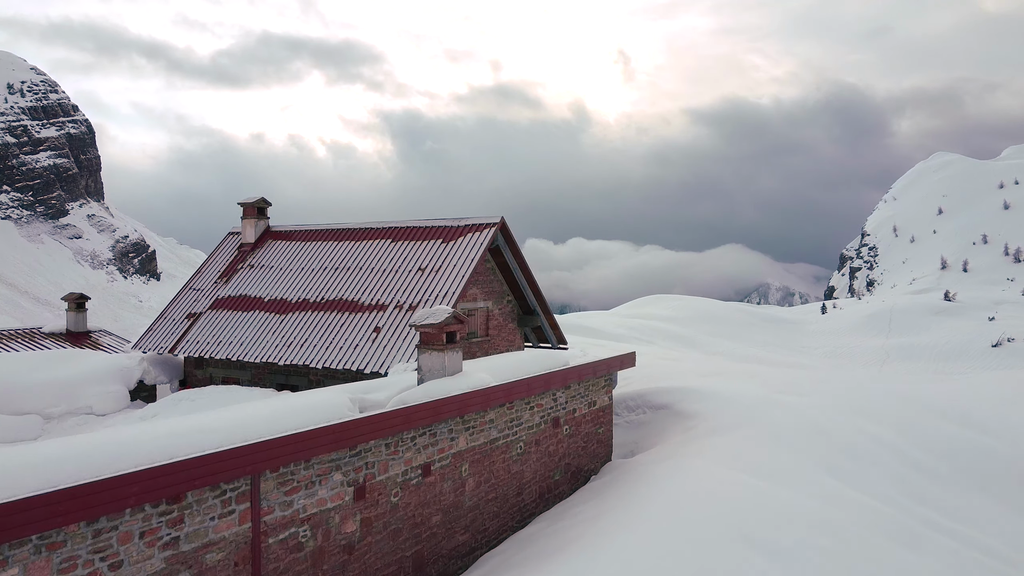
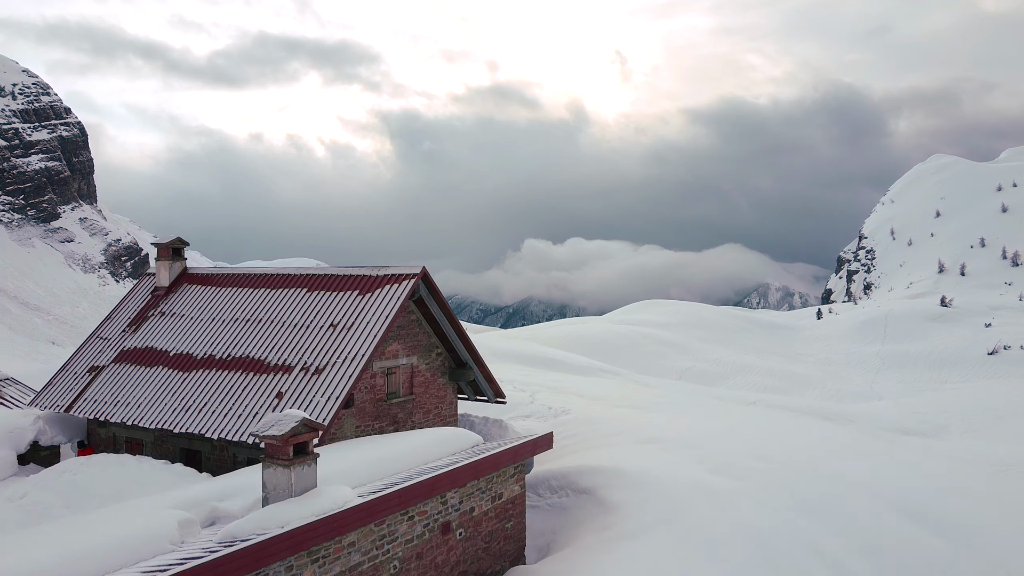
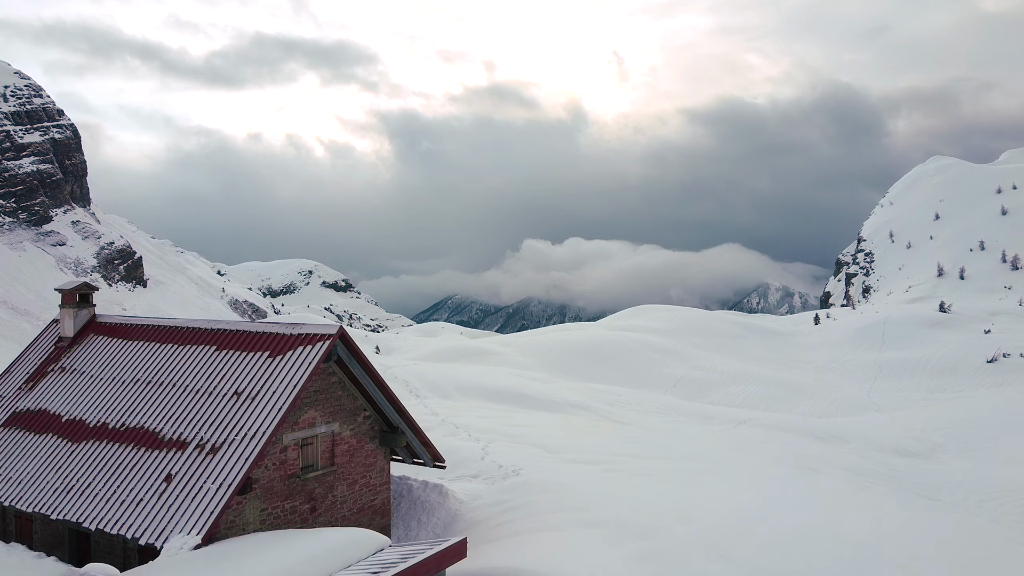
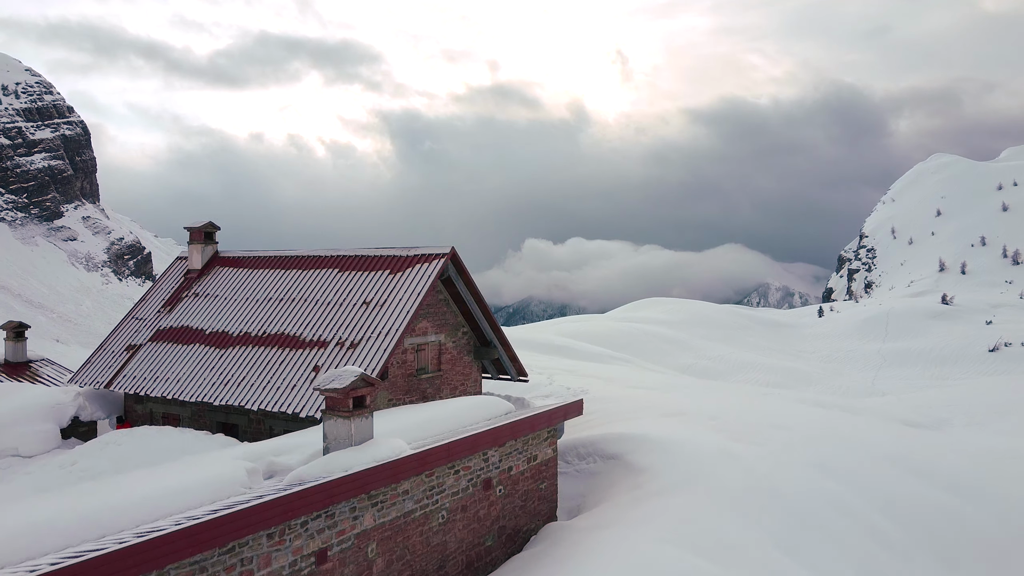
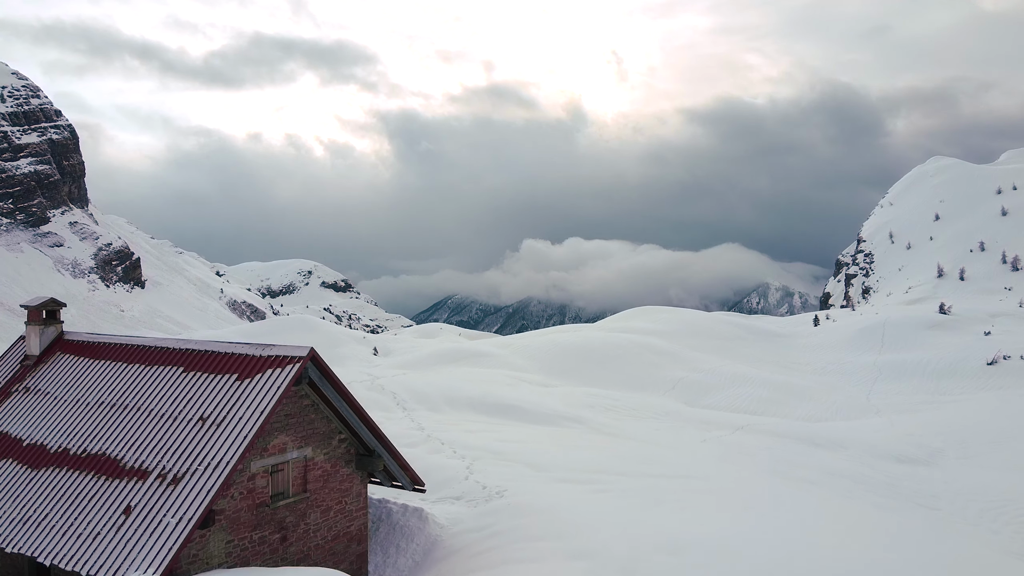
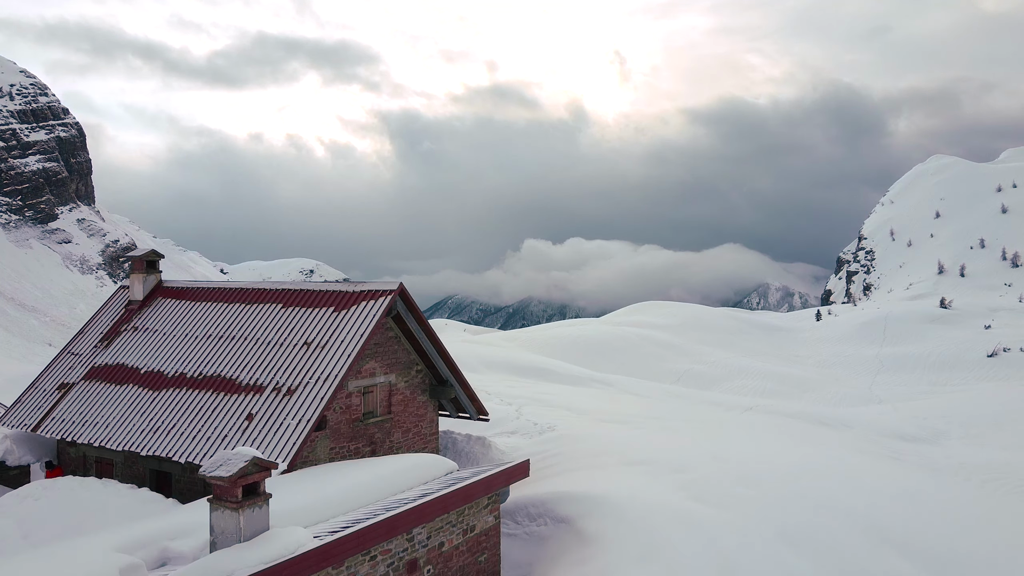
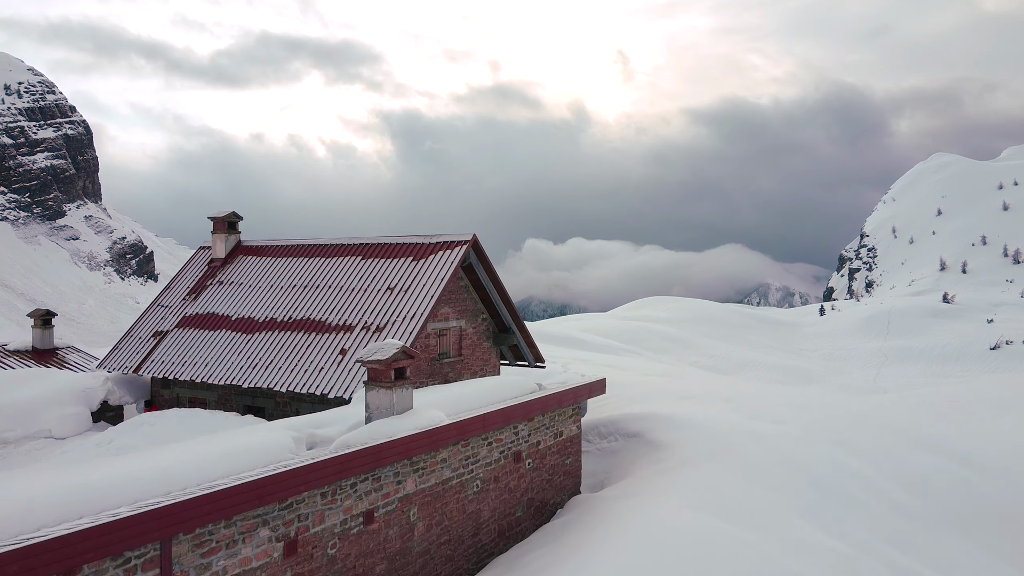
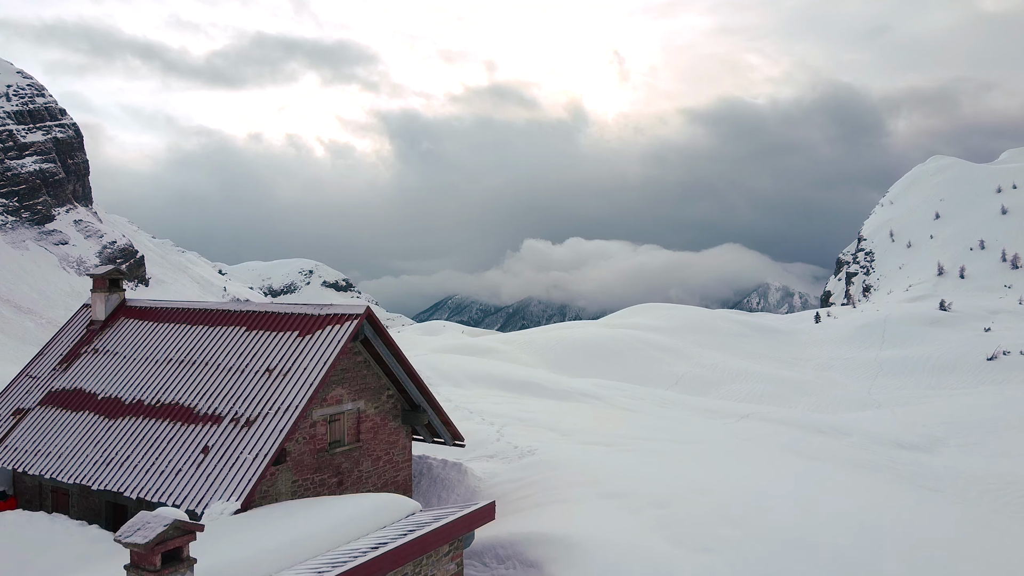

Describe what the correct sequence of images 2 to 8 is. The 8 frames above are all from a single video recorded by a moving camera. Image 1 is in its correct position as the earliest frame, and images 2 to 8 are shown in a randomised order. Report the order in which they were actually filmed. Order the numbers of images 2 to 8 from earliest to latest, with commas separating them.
7, 4, 2, 6, 8, 3, 5
